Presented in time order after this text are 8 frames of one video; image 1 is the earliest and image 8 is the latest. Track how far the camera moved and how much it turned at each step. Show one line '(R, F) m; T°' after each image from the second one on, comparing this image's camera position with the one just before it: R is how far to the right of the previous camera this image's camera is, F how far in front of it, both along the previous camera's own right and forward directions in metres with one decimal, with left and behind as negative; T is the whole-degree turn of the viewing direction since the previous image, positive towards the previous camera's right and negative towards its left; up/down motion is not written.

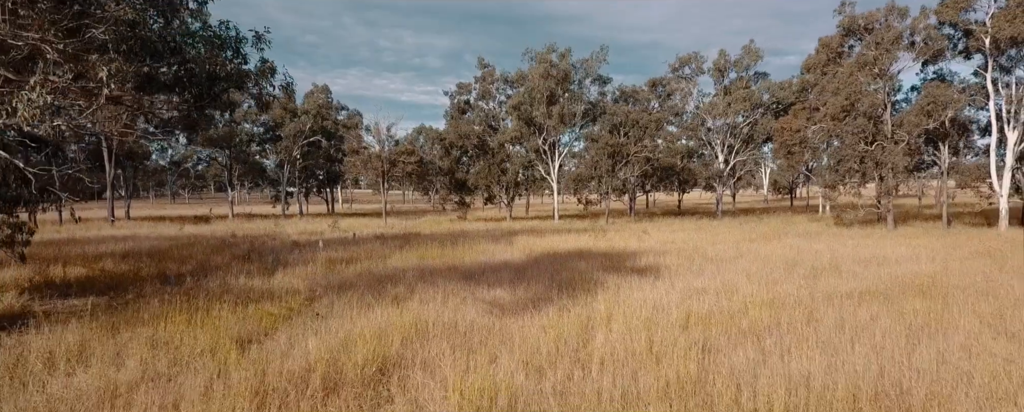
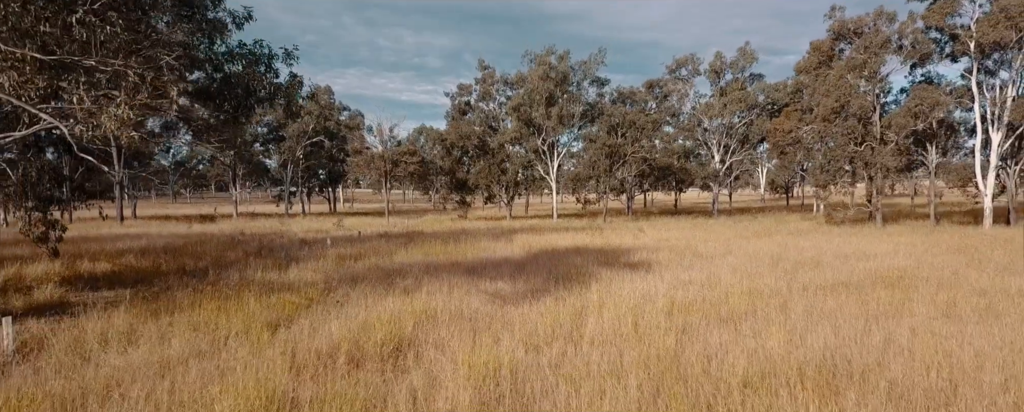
(0.0, -0.8) m; 0°
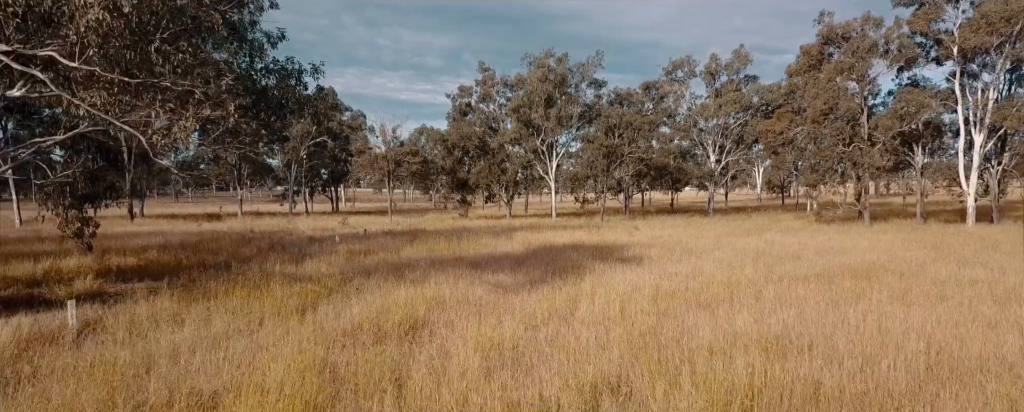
(0.0, -1.0) m; 0°
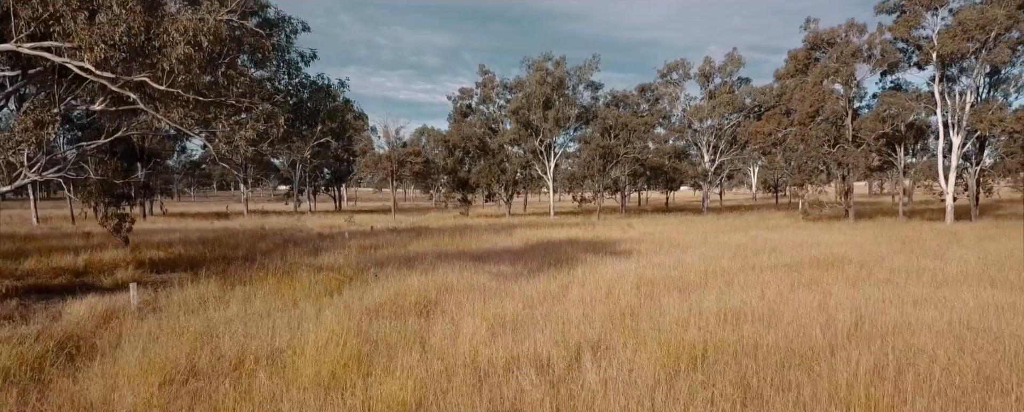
(0.0, -1.3) m; 0°
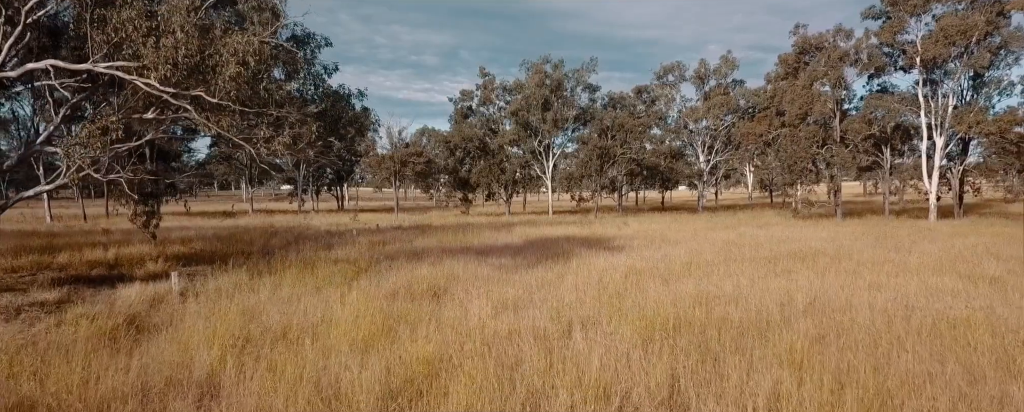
(0.0, -1.1) m; 0°
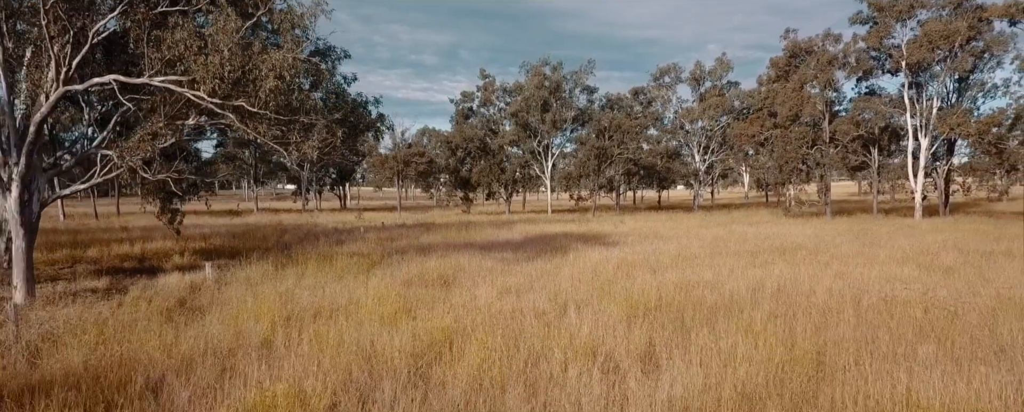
(-0.1, -1.1) m; 0°
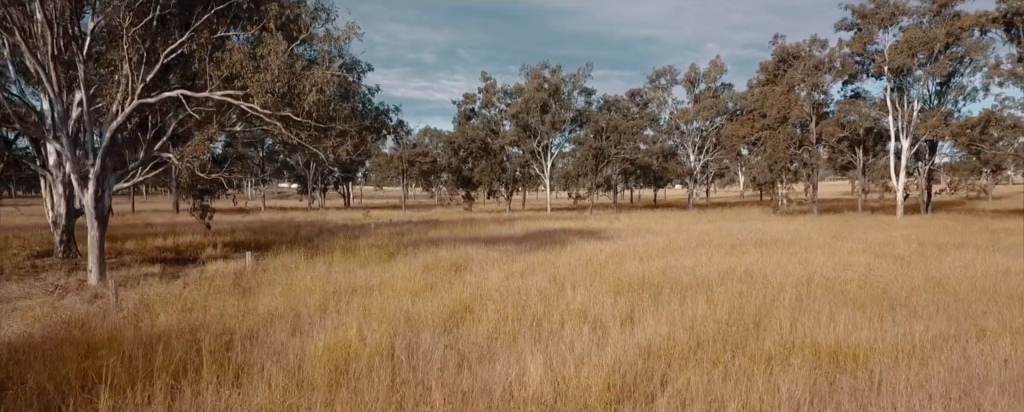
(-0.1, -1.6) m; 0°
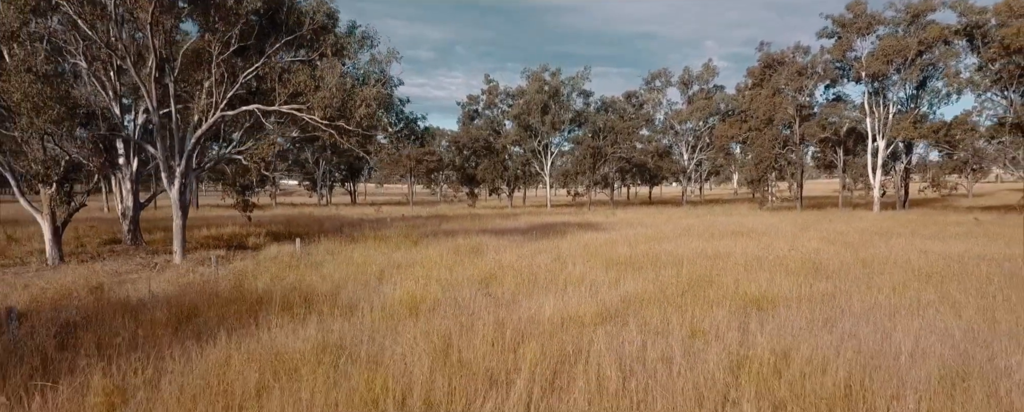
(-0.3, -2.4) m; 0°
